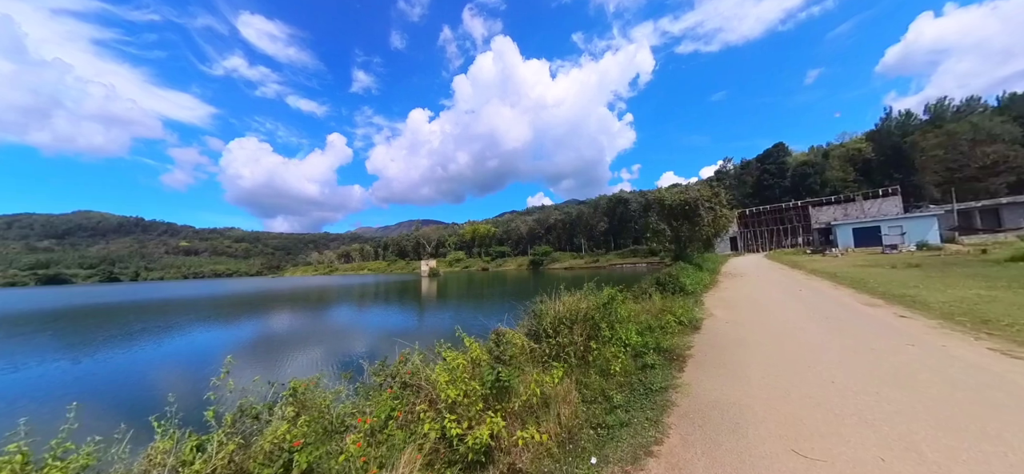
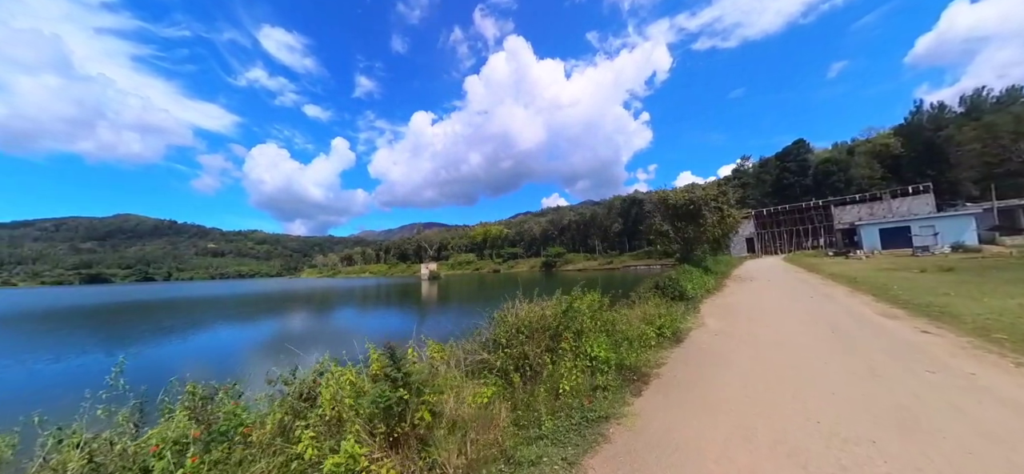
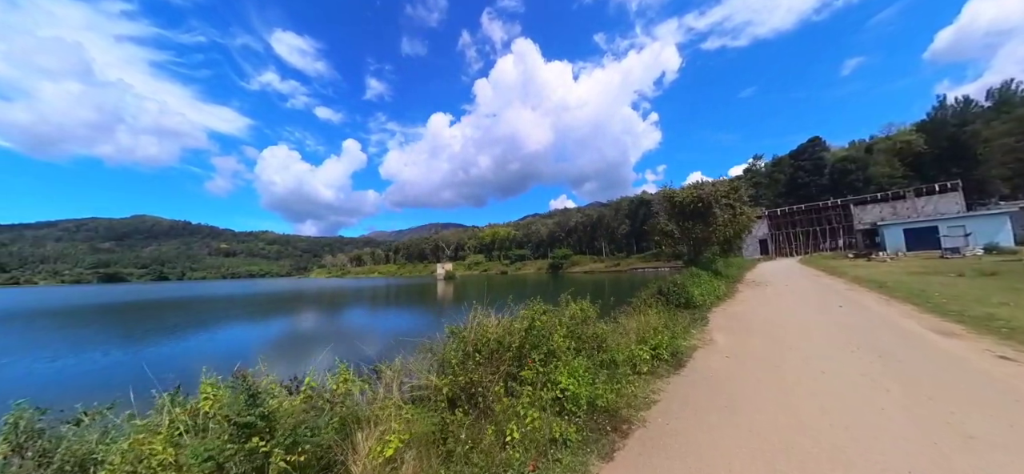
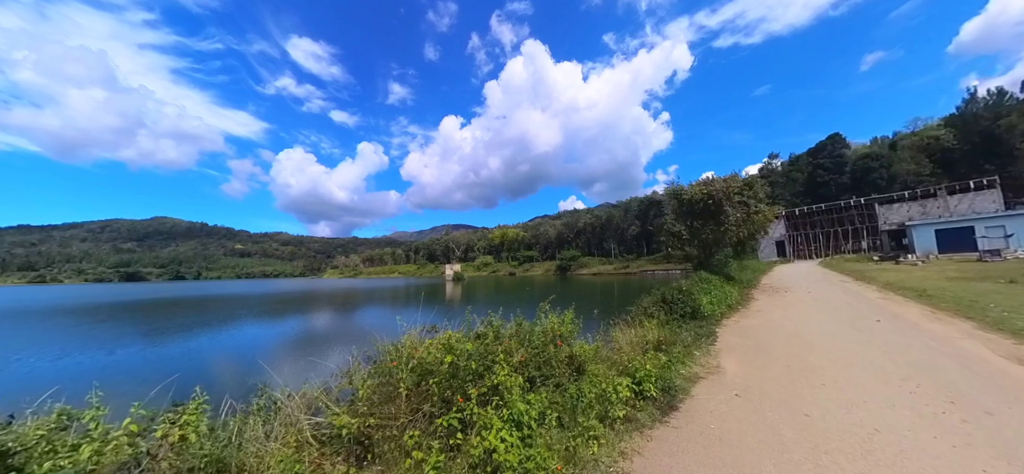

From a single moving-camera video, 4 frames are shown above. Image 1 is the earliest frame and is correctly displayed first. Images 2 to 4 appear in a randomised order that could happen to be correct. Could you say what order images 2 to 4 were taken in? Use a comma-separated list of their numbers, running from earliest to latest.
2, 3, 4
